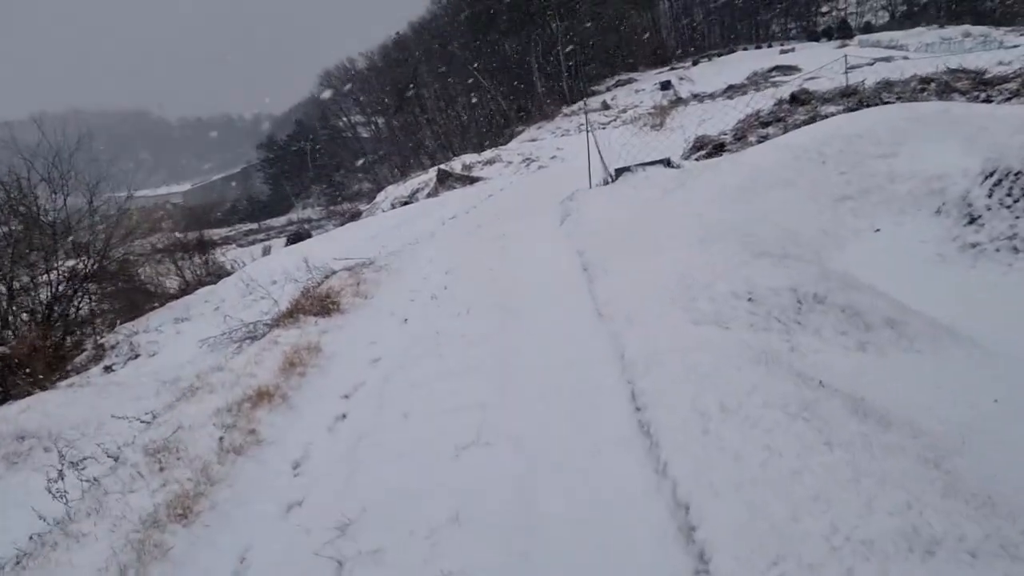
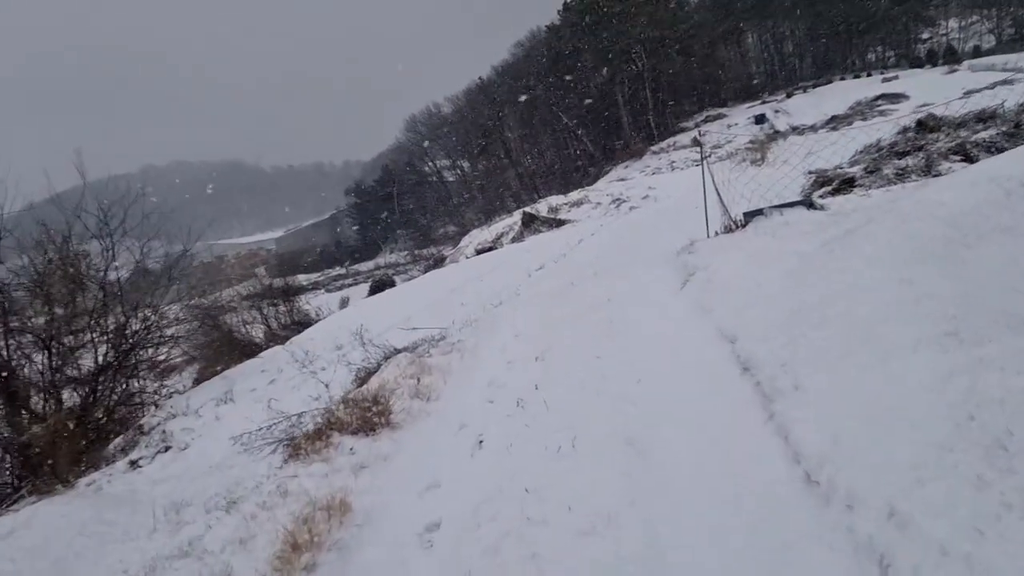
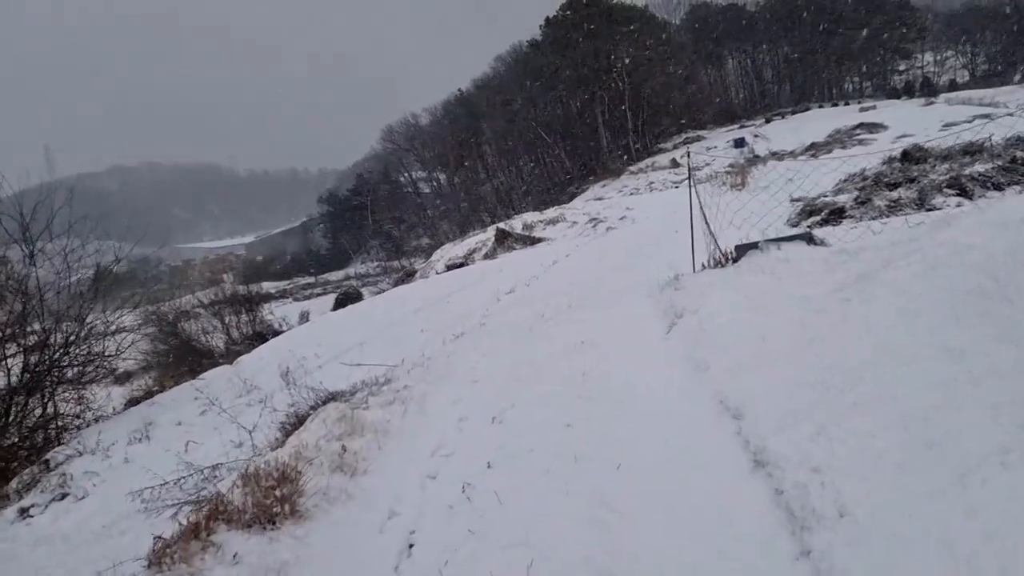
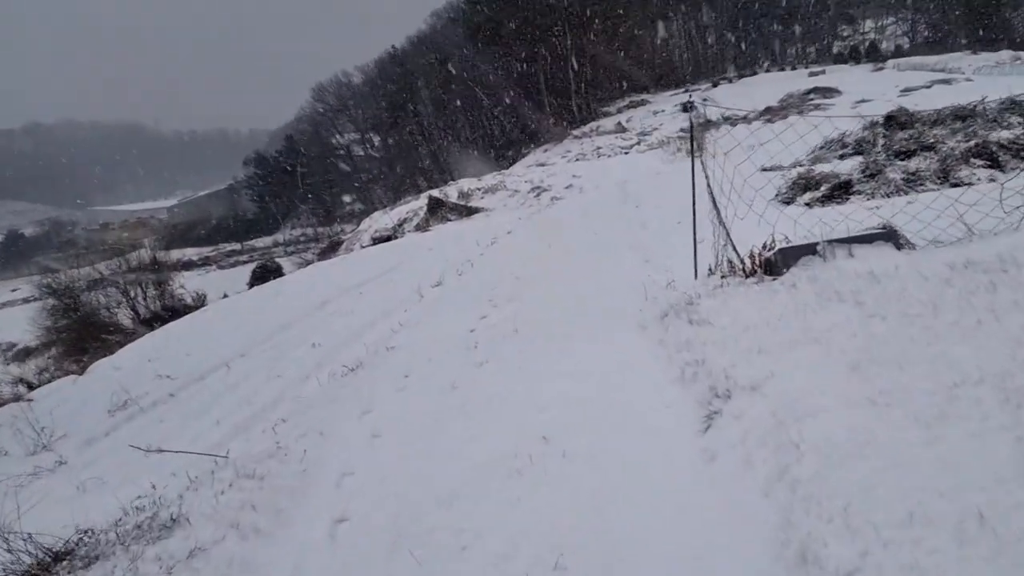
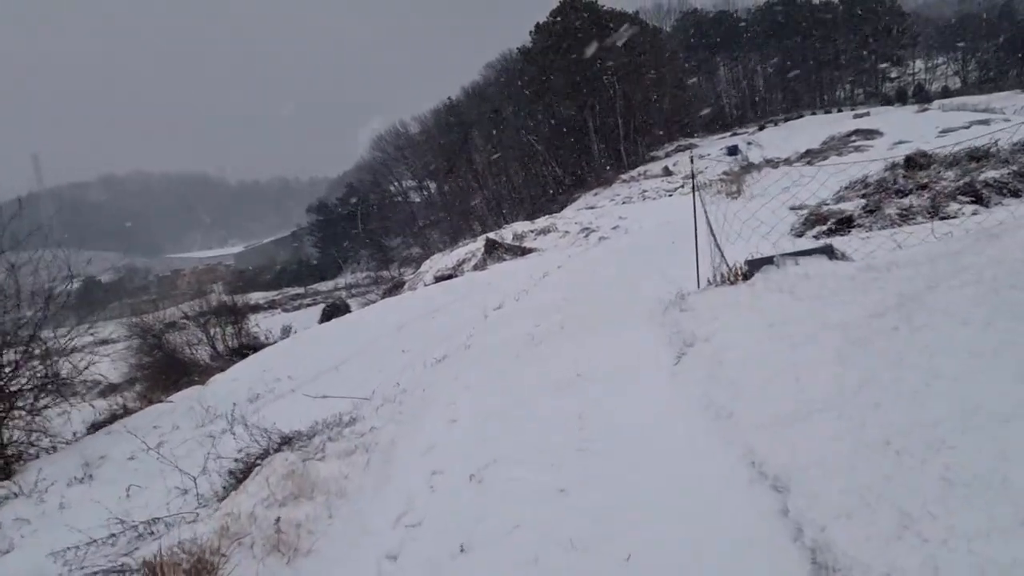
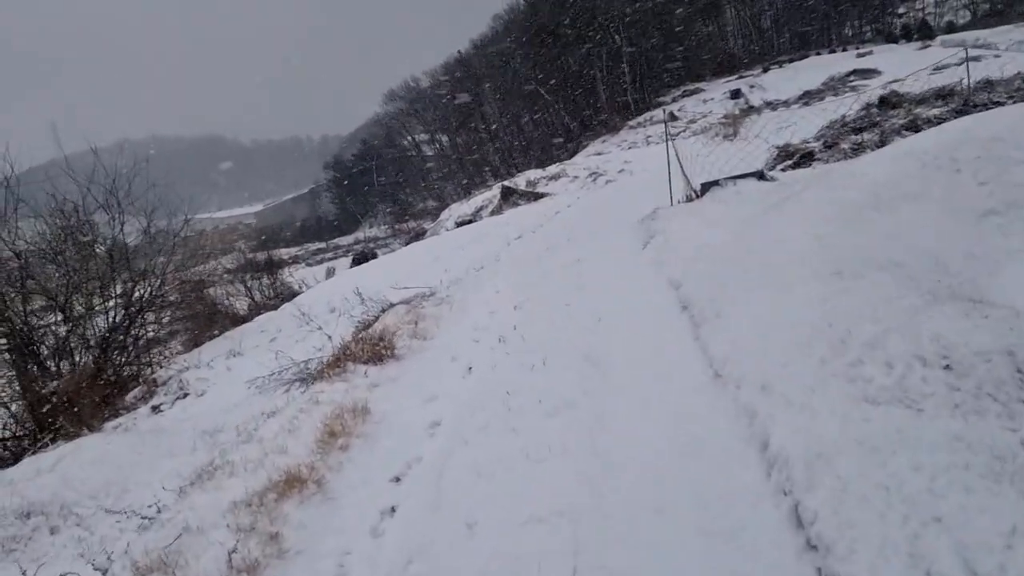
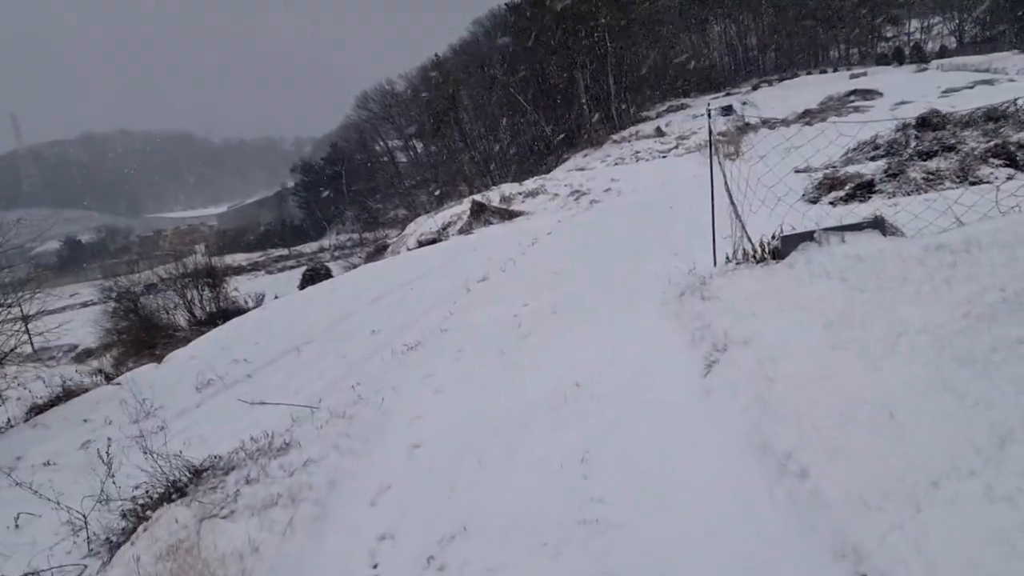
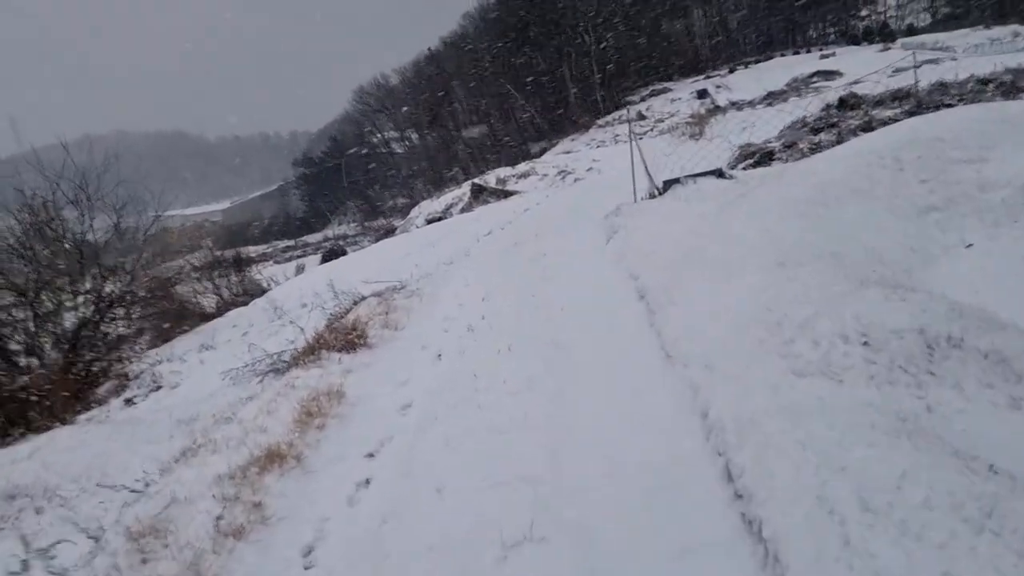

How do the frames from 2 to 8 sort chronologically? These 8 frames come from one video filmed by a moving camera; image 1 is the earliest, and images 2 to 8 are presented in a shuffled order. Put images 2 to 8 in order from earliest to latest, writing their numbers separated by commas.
8, 6, 2, 3, 5, 7, 4
